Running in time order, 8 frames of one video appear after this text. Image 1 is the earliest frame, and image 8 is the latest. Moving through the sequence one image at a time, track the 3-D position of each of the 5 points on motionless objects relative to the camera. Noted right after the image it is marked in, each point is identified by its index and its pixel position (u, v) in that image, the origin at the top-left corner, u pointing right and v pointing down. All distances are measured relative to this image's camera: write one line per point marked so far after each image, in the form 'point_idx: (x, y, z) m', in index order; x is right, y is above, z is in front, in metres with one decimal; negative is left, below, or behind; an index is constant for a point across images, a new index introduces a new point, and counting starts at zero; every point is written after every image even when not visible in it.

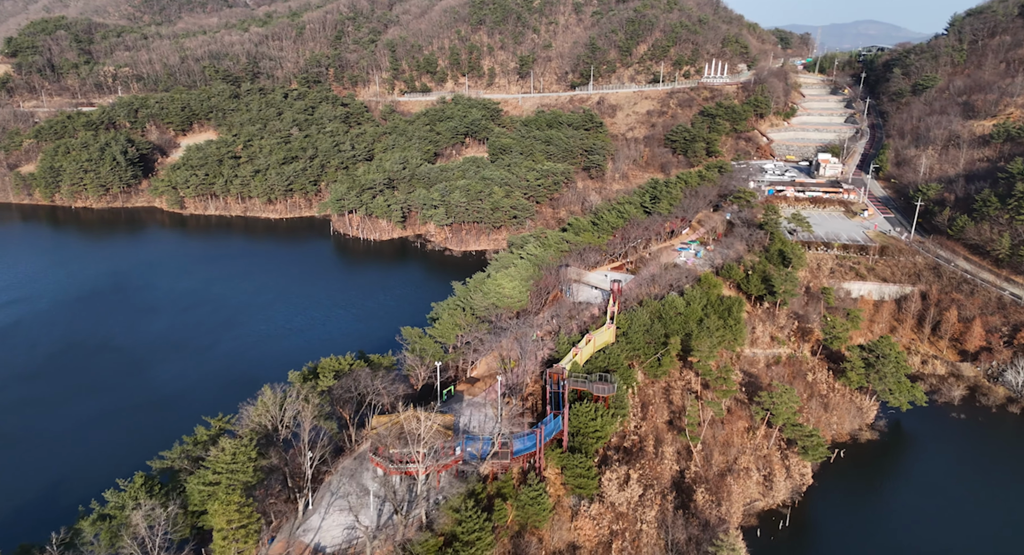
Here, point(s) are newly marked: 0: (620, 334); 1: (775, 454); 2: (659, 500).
0: (+2.7, -1.5, +18.1) m
1: (+7.1, -4.8, +17.4) m
2: (+3.3, -4.9, +14.7) m
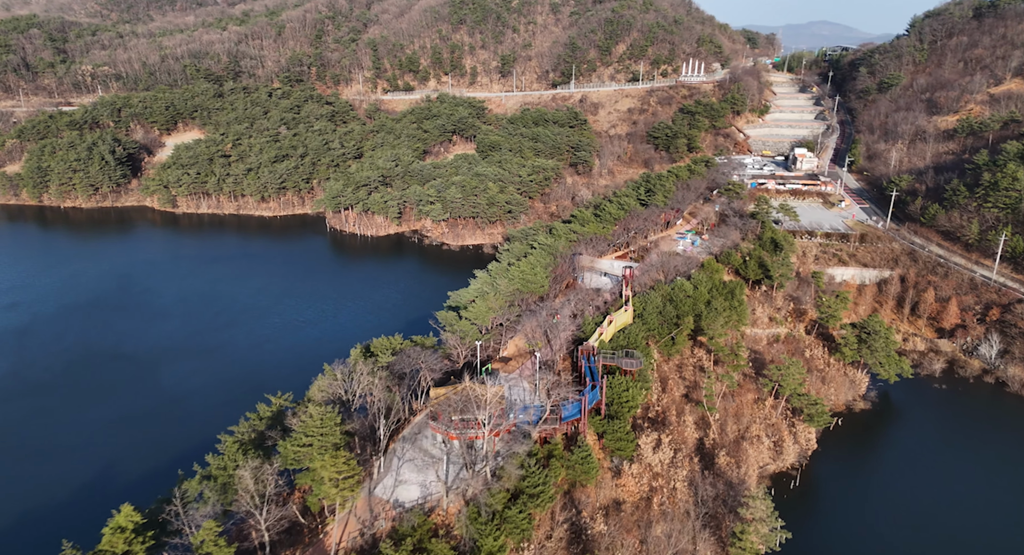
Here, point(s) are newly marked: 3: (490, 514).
0: (+3.5, -1.1, +19.5) m
1: (+8.0, -4.2, +19.0) m
2: (+4.3, -4.5, +16.1) m
3: (-0.4, -4.2, +12.0) m
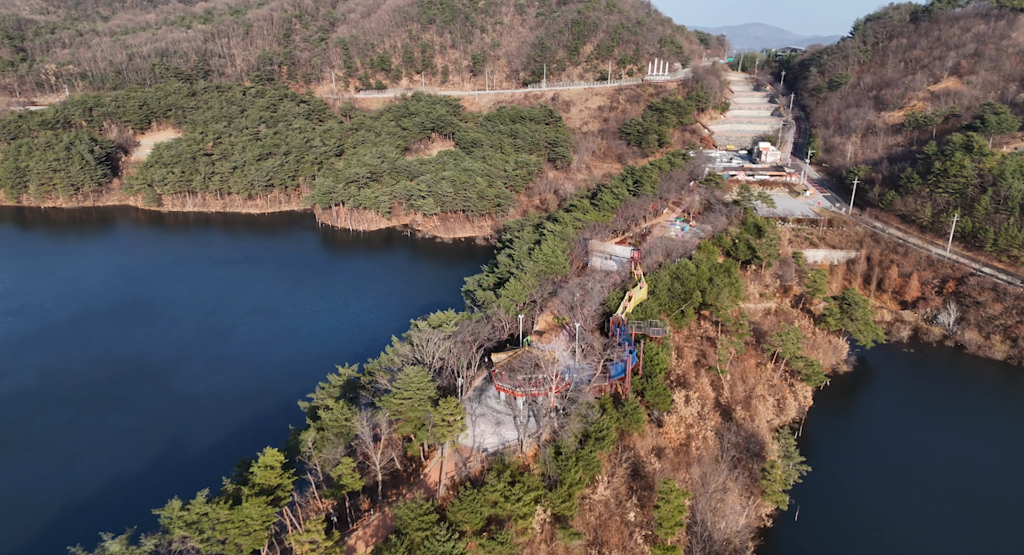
0: (+4.4, -0.4, +21.5) m
1: (+9.0, -3.4, +21.4) m
2: (+5.6, -3.8, +18.2) m
3: (+1.2, -3.6, +13.8) m
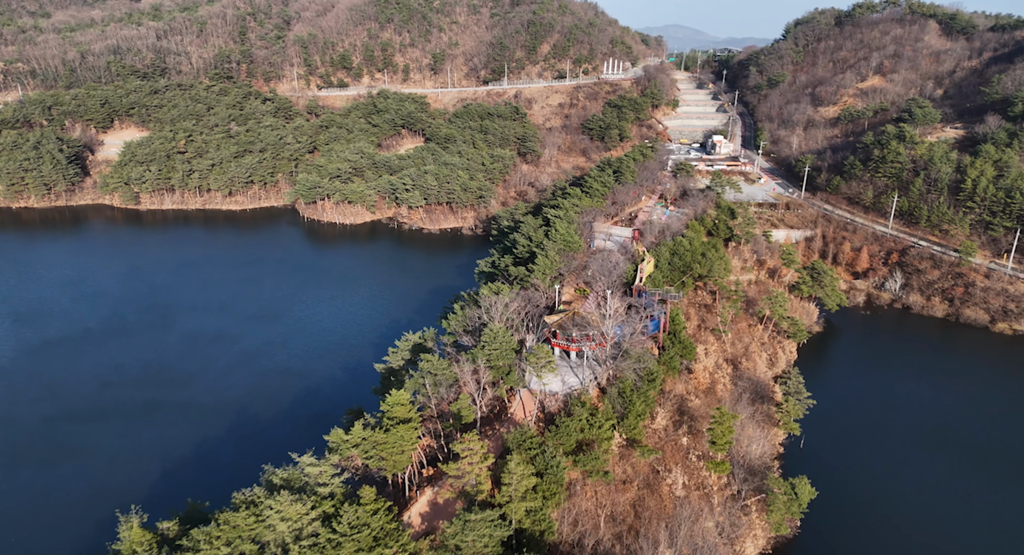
0: (+5.2, +0.6, +24.3) m
1: (+9.9, -2.4, +24.7) m
2: (+6.9, -2.8, +21.2) m
3: (+2.9, -2.7, +16.4) m
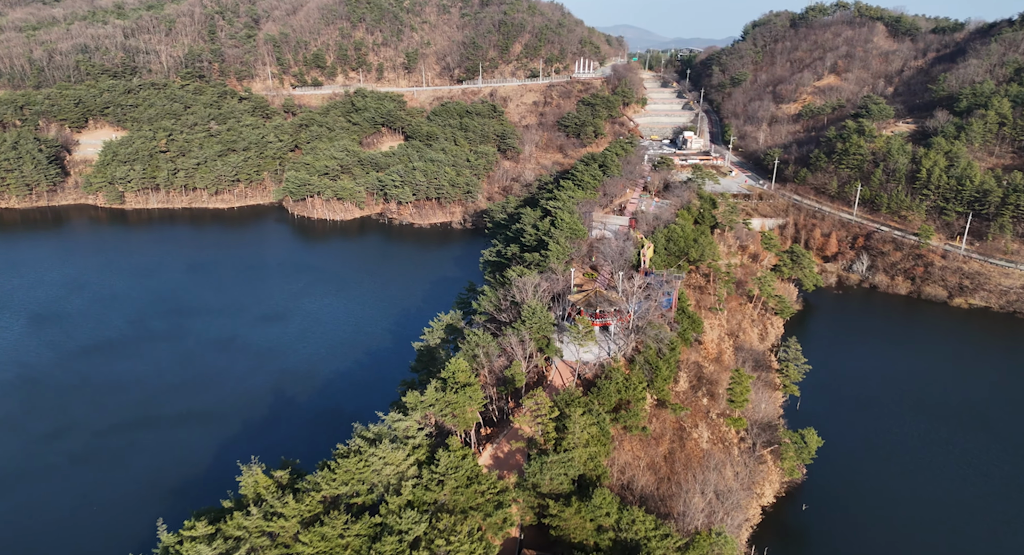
0: (+5.6, +1.2, +26.3) m
1: (+10.3, -1.6, +26.9) m
2: (+7.5, -2.1, +23.2) m
3: (+3.9, -2.1, +18.1) m
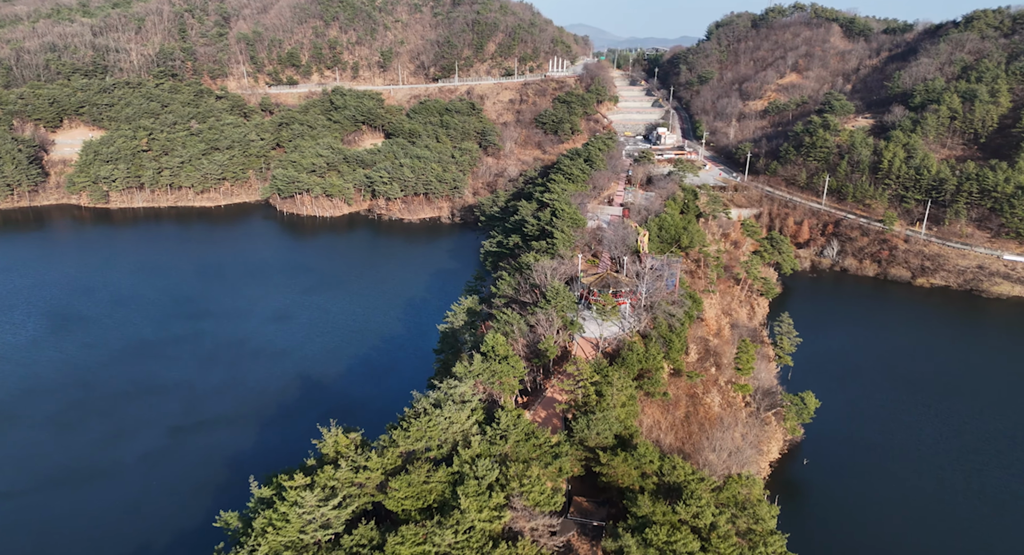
0: (+5.8, +1.9, +28.0) m
1: (+10.5, -0.9, +28.9) m
2: (+8.0, -1.4, +25.1) m
3: (+4.6, -1.5, +19.8) m
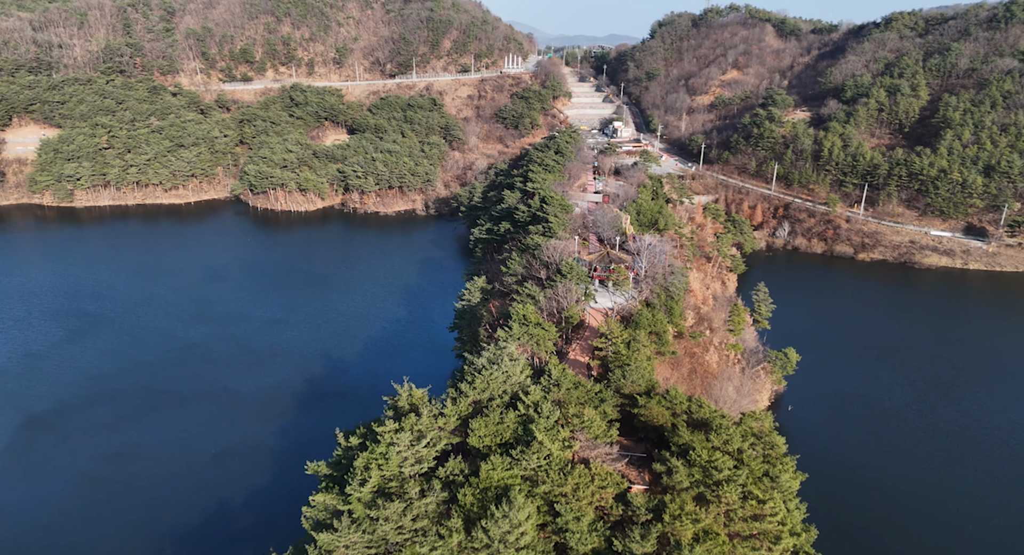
0: (+5.5, +2.8, +30.4) m
1: (+10.1, +0.2, +31.8) m
2: (+8.0, -0.4, +27.7) m
3: (+5.2, -0.6, +22.1) m
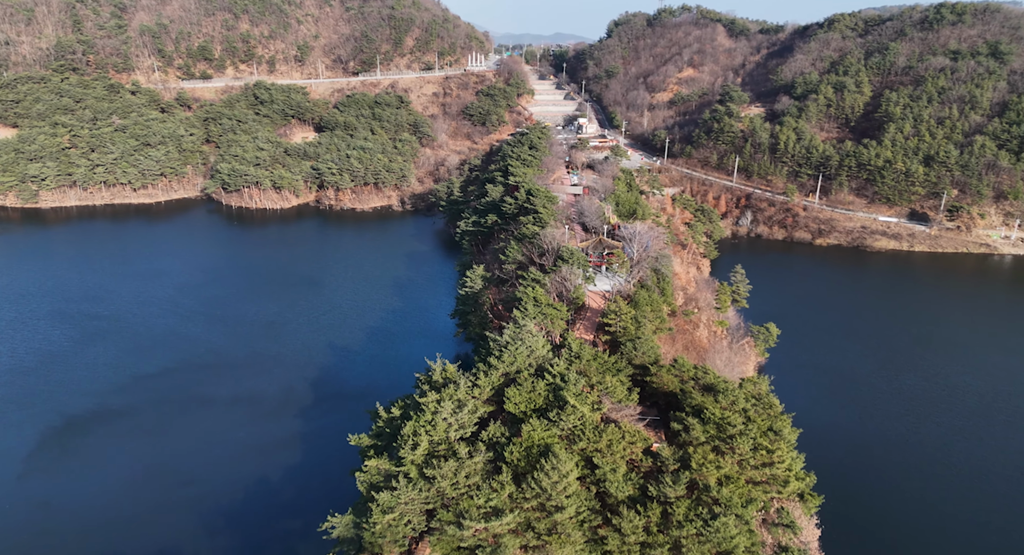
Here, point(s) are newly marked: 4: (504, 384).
0: (+4.8, +3.4, +31.9) m
1: (+9.4, +0.9, +33.7) m
2: (+7.6, +0.3, +29.4) m
3: (+5.2, 0.0, +23.7) m
4: (-0.2, -2.6, +15.8) m
